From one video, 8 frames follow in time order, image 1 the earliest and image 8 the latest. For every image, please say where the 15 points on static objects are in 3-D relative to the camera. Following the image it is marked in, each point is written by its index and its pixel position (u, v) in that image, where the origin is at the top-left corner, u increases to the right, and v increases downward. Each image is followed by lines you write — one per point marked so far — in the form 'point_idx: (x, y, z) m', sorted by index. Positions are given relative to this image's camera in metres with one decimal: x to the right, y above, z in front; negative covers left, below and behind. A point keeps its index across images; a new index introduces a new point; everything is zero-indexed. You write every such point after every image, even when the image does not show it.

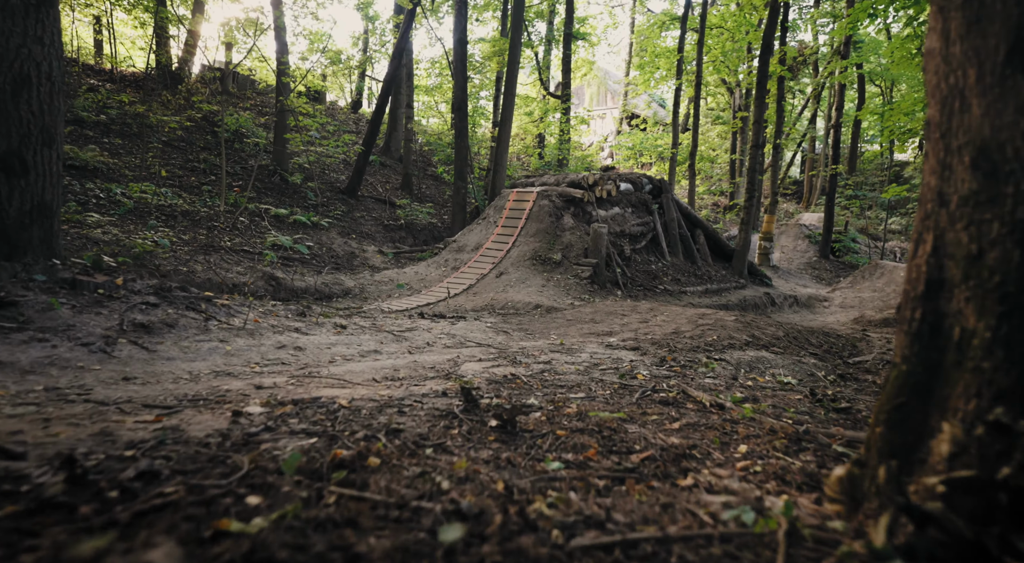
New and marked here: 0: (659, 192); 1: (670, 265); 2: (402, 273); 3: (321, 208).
0: (+3.2, +1.9, +12.8) m
1: (+3.1, +0.3, +11.8) m
2: (-2.0, +0.2, +10.8) m
3: (-4.5, +1.7, +13.9) m
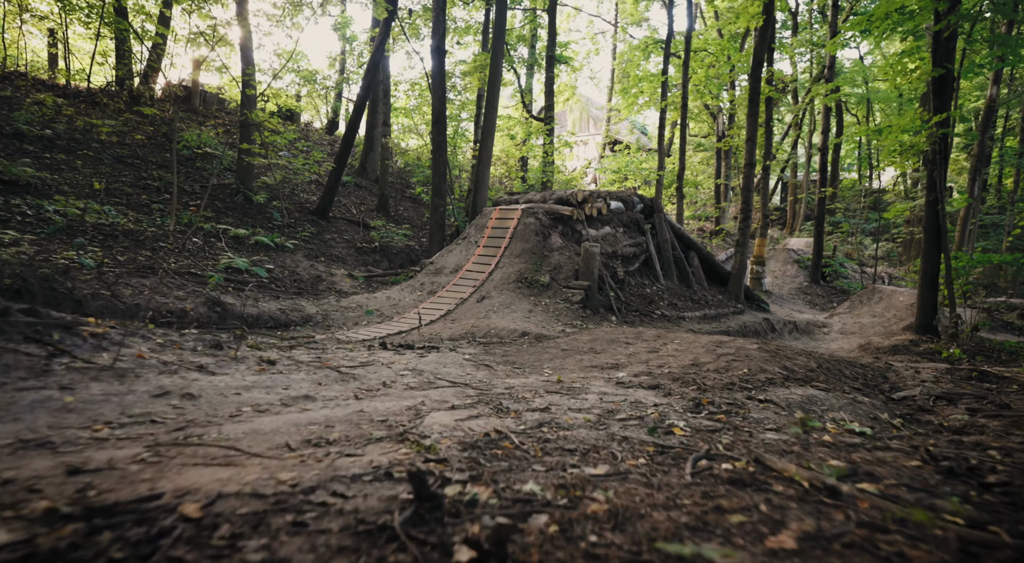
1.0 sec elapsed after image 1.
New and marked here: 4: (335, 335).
0: (+2.8, +1.4, +12.0) m
1: (+2.8, -0.1, +10.9) m
2: (-2.3, -0.3, +9.8) m
3: (-4.9, +1.1, +12.9) m
4: (-2.3, -0.7, +7.7) m
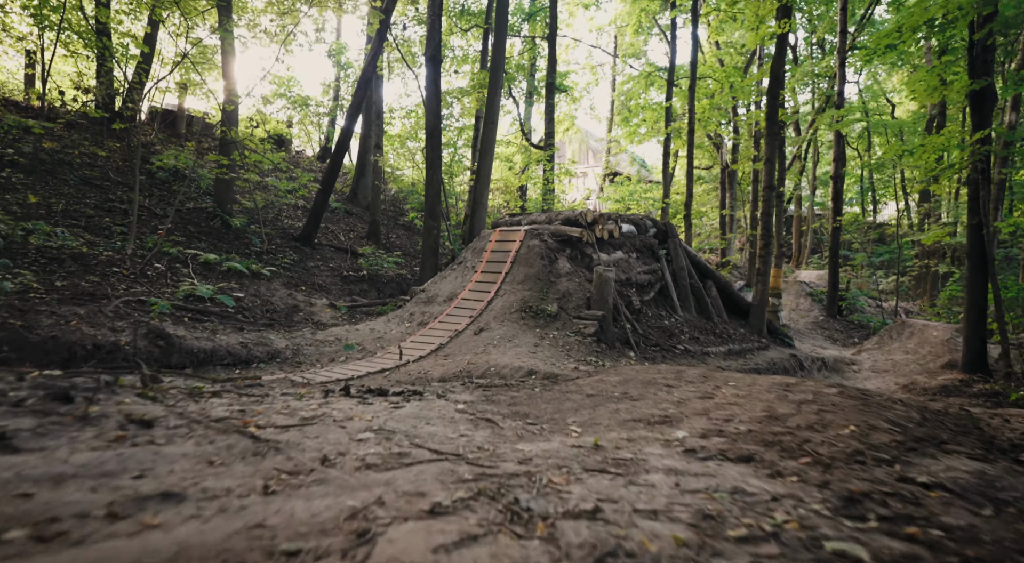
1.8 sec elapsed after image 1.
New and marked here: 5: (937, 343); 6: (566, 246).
0: (+2.8, +0.8, +11.0) m
1: (+2.8, -0.6, +9.8) m
2: (-2.3, -0.7, +8.6) m
3: (-4.9, +0.5, +11.8) m
4: (-2.3, -1.0, +6.5) m
5: (+9.0, -1.3, +12.5) m
6: (+0.9, +0.6, +9.5) m
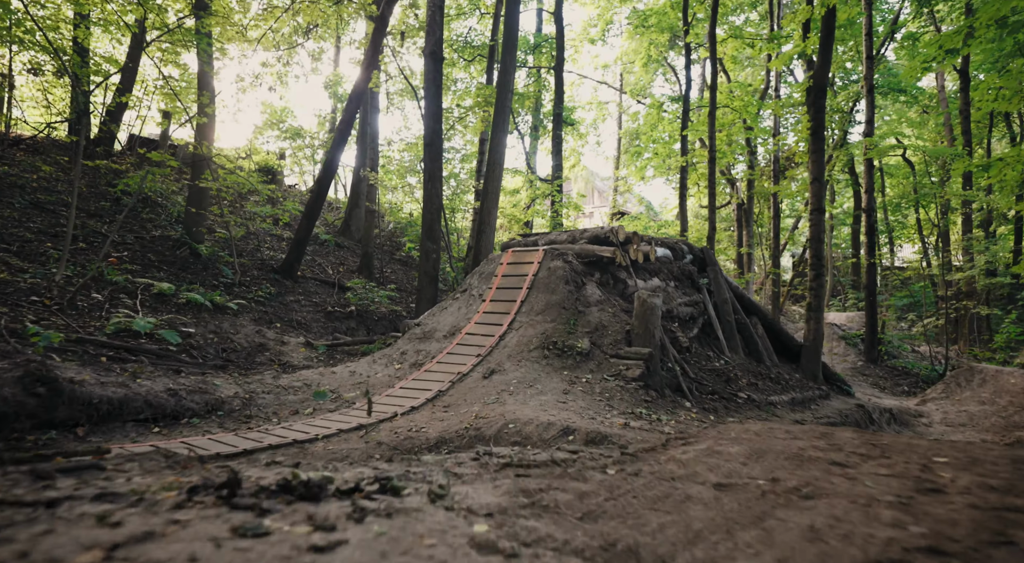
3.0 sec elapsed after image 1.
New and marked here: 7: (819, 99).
0: (+3.0, +0.3, +9.4) m
1: (+3.0, -1.1, +8.1) m
2: (-2.1, -1.1, +6.9) m
3: (-4.7, -0.1, +10.1) m
4: (-2.1, -1.2, +4.7) m
5: (+9.1, -2.0, +10.8) m
6: (+1.1, +0.2, +7.9) m
7: (+5.5, +3.3, +10.6) m
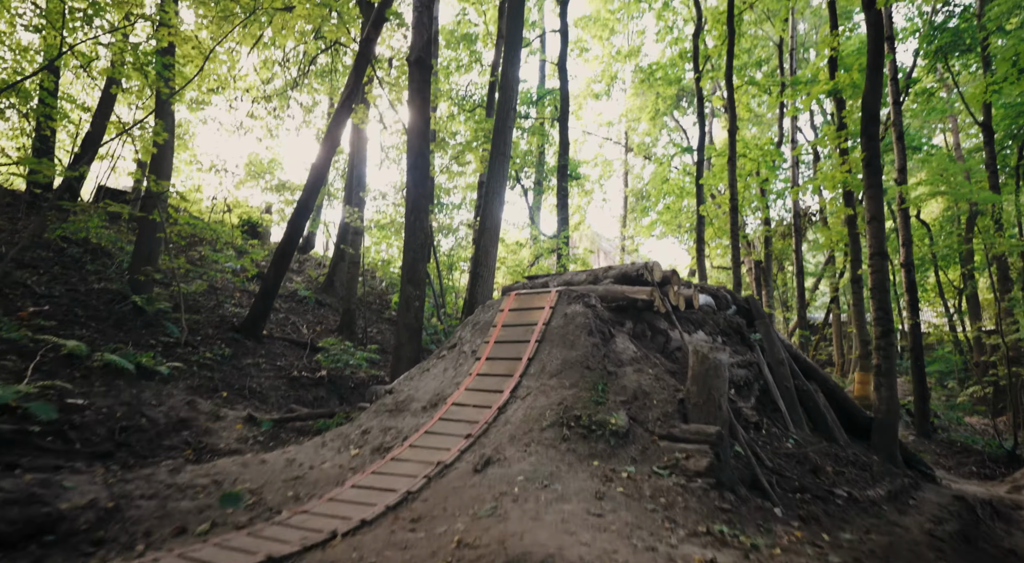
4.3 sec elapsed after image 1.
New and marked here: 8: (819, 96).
0: (+3.1, -0.4, +7.6) m
1: (+3.1, -1.7, +6.2) m
2: (-2.1, -1.5, +5.0) m
3: (-4.6, -0.9, +8.4) m
4: (-2.1, -1.4, +2.9) m
5: (+9.2, -2.8, +8.7) m
6: (+1.1, -0.4, +6.1) m
7: (+5.5, +2.4, +9.2) m
8: (+7.8, +4.7, +15.2) m
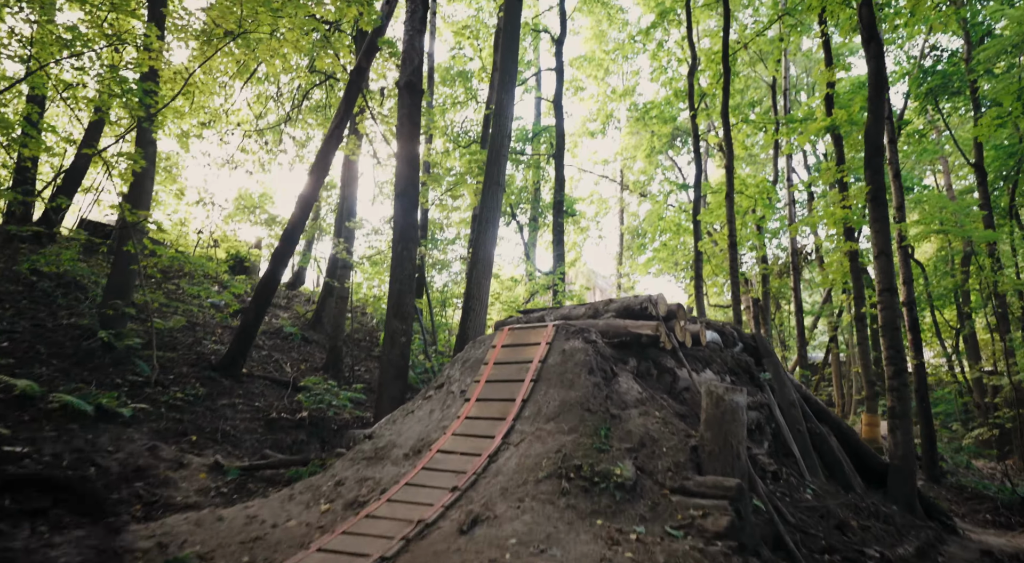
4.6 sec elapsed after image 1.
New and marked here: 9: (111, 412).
0: (+3.0, -0.9, +7.2) m
1: (+3.0, -2.0, +5.6) m
2: (-2.1, -1.8, +4.4) m
3: (-4.7, -1.4, +7.8) m
4: (-2.1, -1.5, +2.3) m
5: (+9.1, -3.3, +8.2) m
6: (+1.0, -0.7, +5.7) m
7: (+5.5, +1.8, +9.0) m
8: (+7.7, +3.8, +15.1) m
9: (-4.3, -1.4, +6.5) m
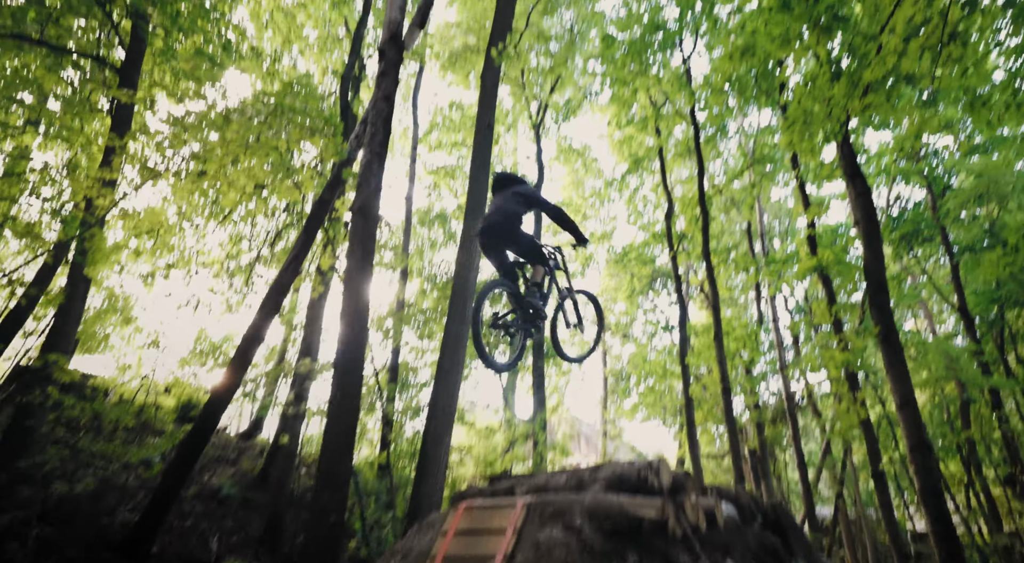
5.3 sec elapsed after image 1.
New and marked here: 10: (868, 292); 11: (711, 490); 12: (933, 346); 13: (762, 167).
0: (+2.6, -2.4, +5.8) m
1: (+2.7, -3.1, +4.1) m
2: (-2.4, -2.6, +2.8) m
3: (-5.1, -3.1, +6.1) m
4: (-2.3, -1.9, +0.8) m
5: (+8.7, -5.1, +6.4) m
6: (+0.8, -1.9, +4.4) m
7: (+5.1, -0.2, +8.3) m
8: (+7.1, +0.2, +14.8) m
9: (-4.6, -2.8, +4.8) m
10: (+5.0, -0.2, +8.5) m
11: (+1.7, -1.9, +5.4) m
12: (+11.9, -1.8, +17.0) m
13: (+7.1, +3.3, +16.8) m
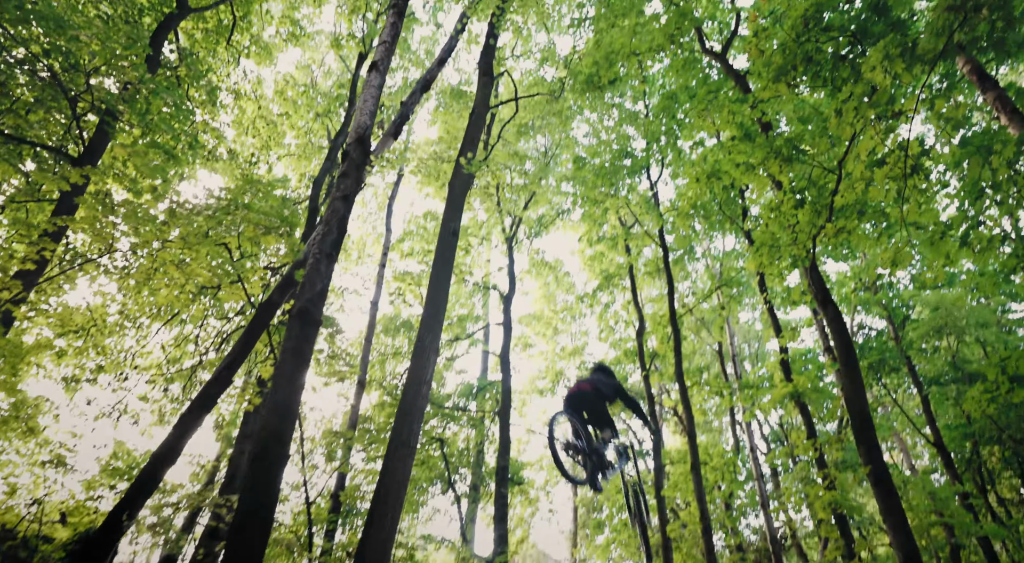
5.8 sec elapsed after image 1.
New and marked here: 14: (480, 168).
0: (+2.2, -3.5, +4.4) m
1: (+2.3, -3.9, +2.5) m
2: (-2.7, -3.0, +1.2) m
3: (-5.5, -3.9, +4.2) m
4: (-2.5, -1.9, -0.7) m
5: (+8.2, -6.5, +4.7) m
6: (+0.4, -2.7, +3.0) m
7: (+4.5, -1.9, +7.3) m
8: (+6.3, -2.8, +13.9) m
9: (-5.0, -3.4, +3.0) m
10: (+4.5, -1.9, +7.5) m
11: (+1.3, -2.9, +4.0) m
12: (+10.9, -5.4, +15.9) m
13: (+6.2, -0.2, +16.4) m
14: (-0.5, +1.9, +10.0) m
